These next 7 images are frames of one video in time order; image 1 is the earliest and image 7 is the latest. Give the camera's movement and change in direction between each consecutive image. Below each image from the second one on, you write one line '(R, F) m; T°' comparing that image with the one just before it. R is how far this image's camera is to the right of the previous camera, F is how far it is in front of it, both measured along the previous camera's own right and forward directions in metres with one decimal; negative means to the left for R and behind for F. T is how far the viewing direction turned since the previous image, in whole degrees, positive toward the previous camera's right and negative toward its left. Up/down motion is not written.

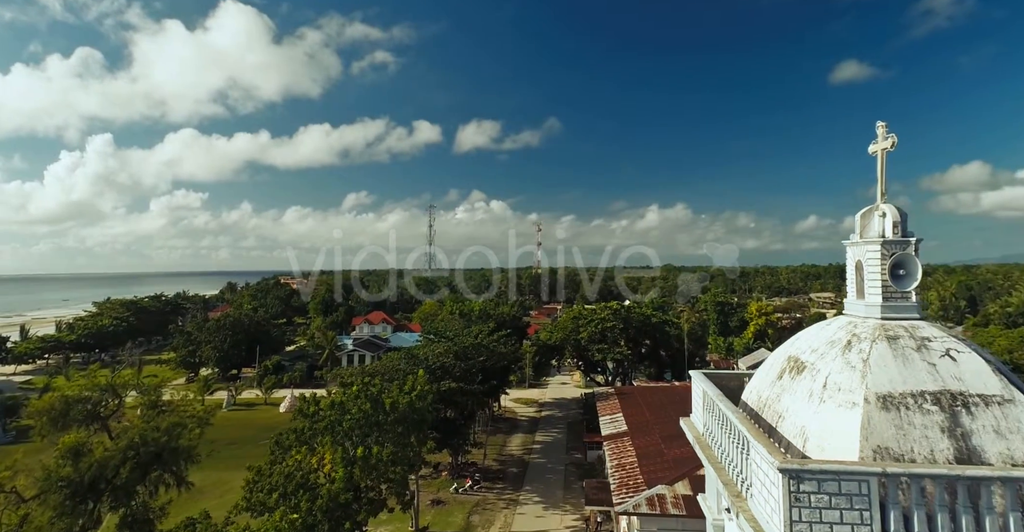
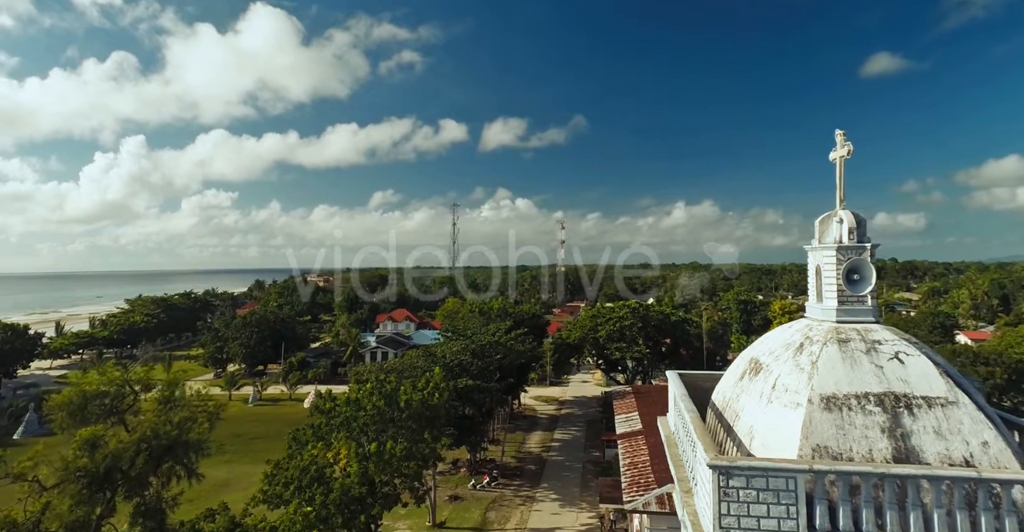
(+0.3, -0.1) m; -2°
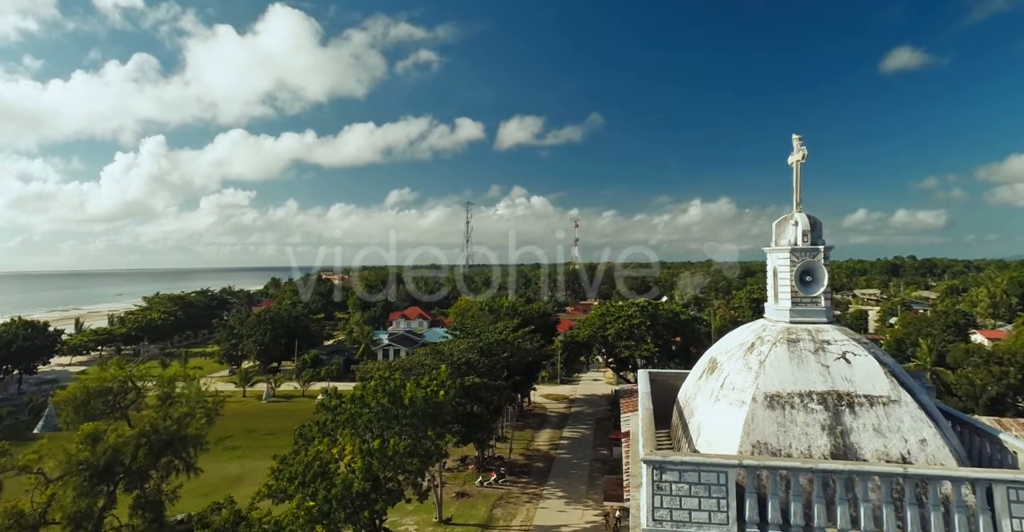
(+0.3, -0.1) m; -1°
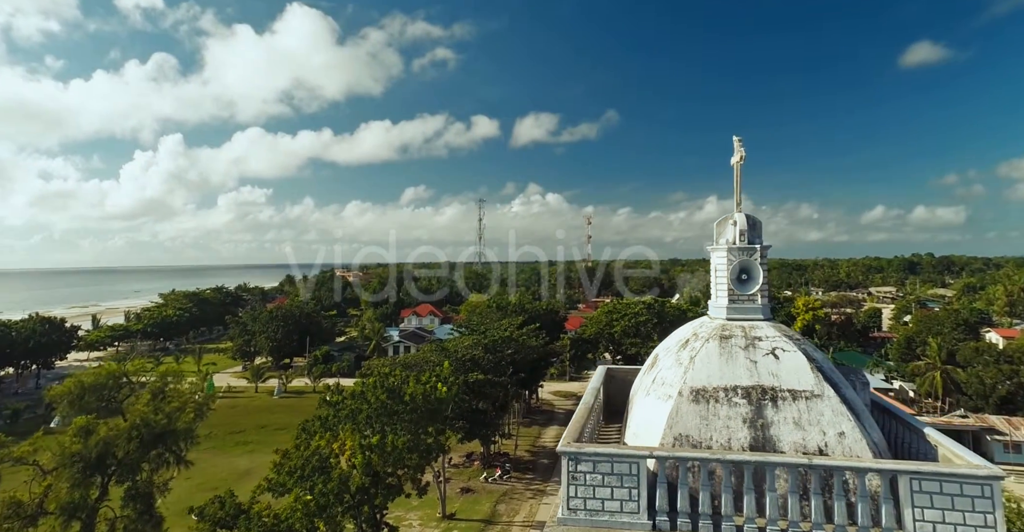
(+0.4, -0.1) m; -1°
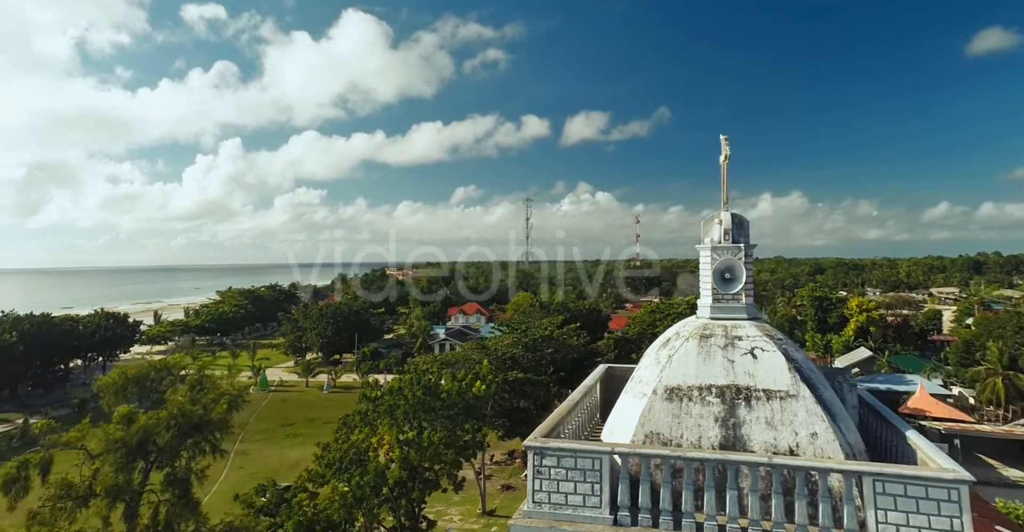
(+0.4, -0.1) m; -4°
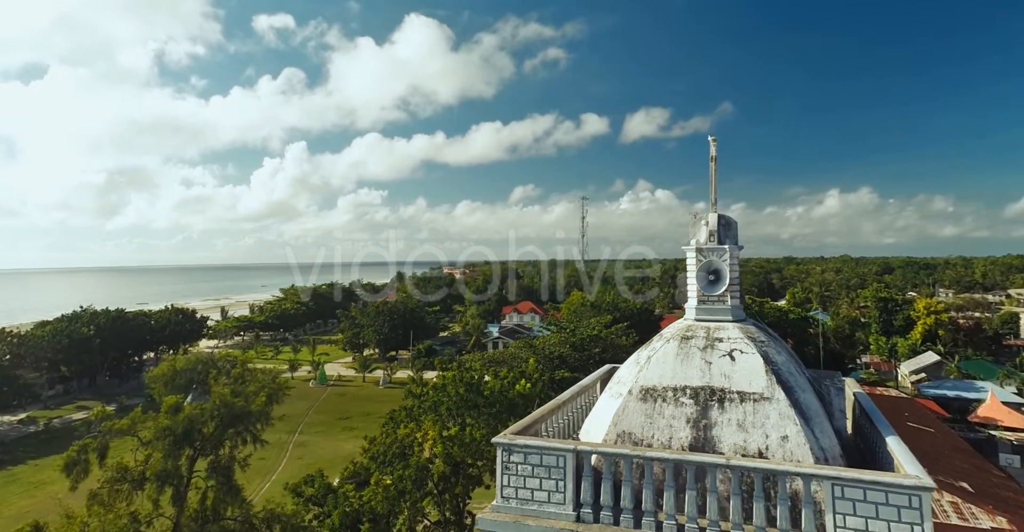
(+0.4, -0.1) m; -5°
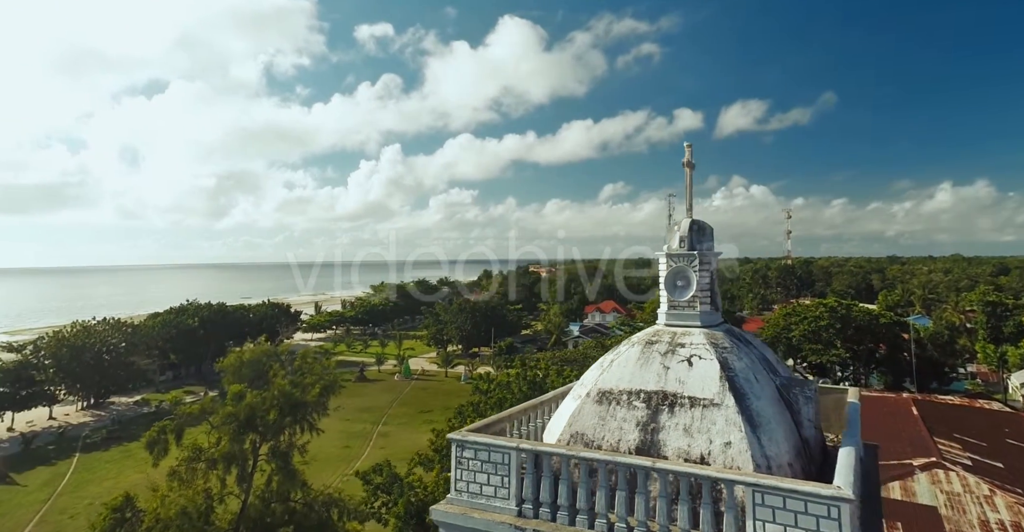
(+0.7, -0.1) m; -8°
